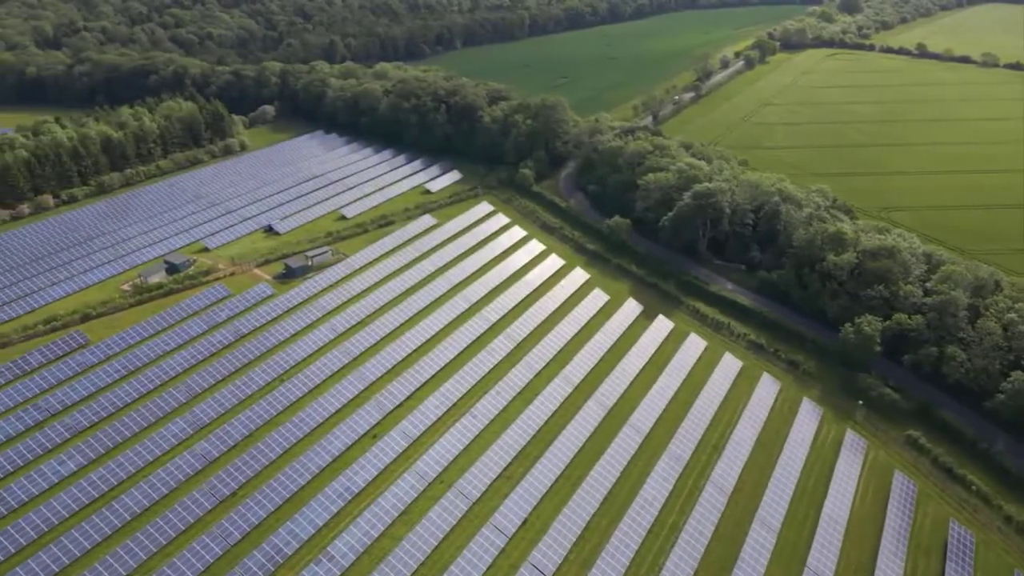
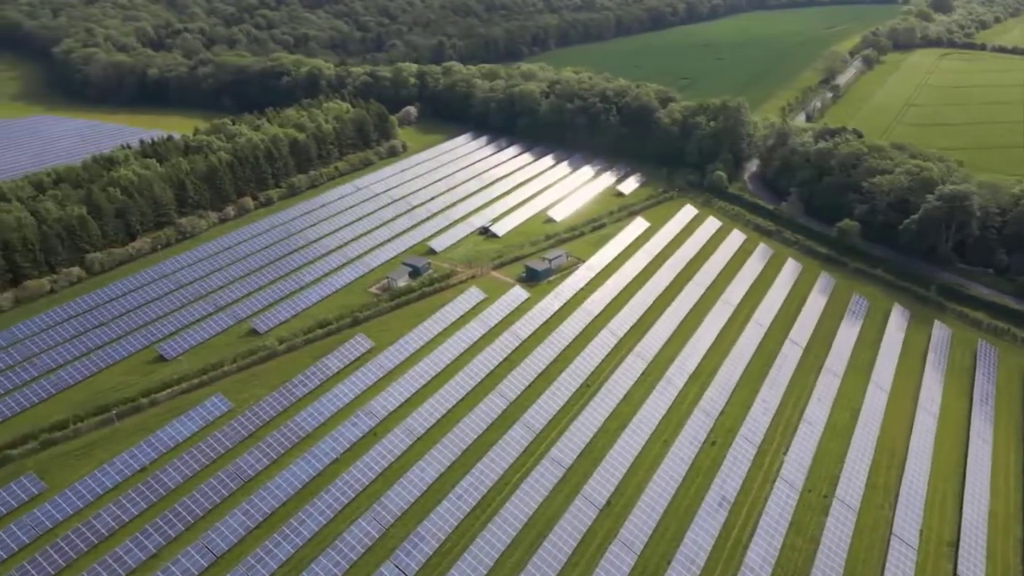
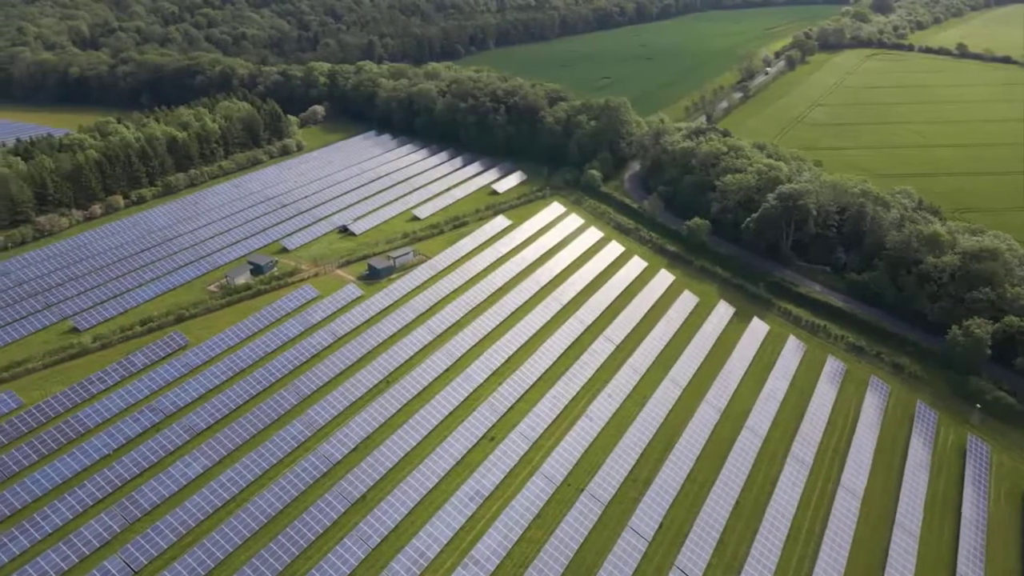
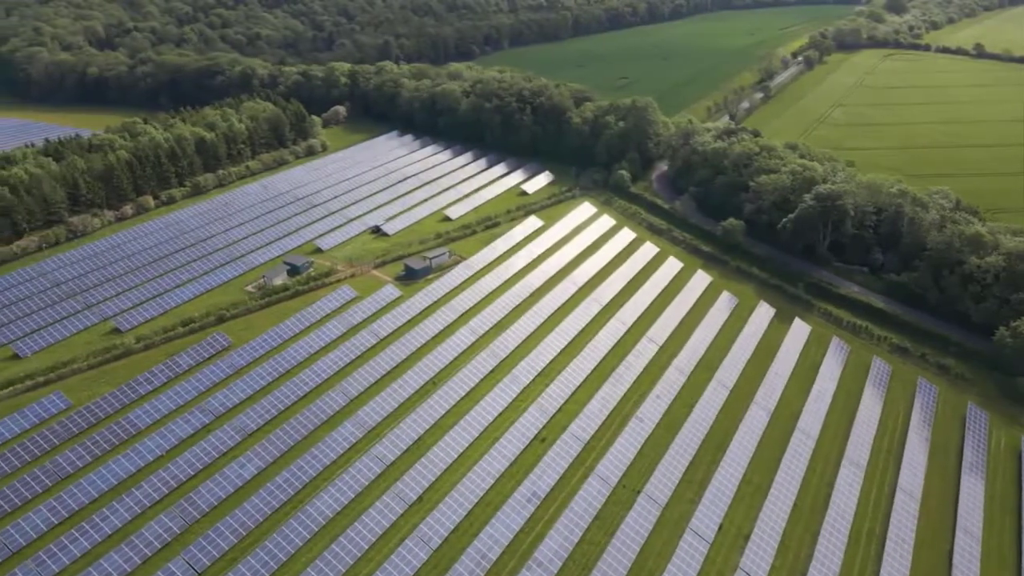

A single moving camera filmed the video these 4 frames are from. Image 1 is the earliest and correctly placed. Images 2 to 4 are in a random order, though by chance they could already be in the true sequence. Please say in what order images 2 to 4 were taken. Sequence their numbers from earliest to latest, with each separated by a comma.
3, 4, 2
